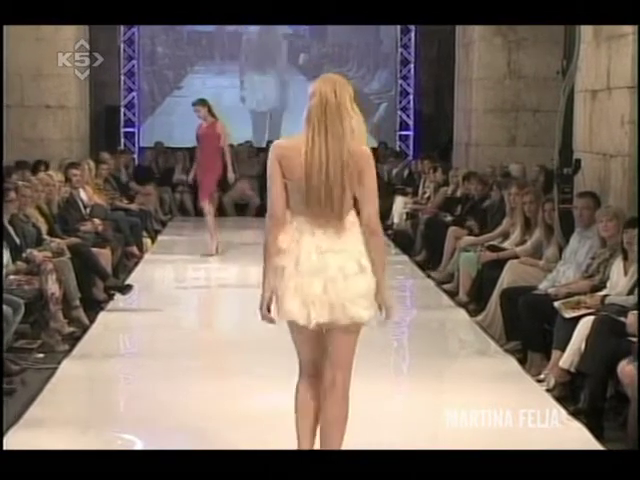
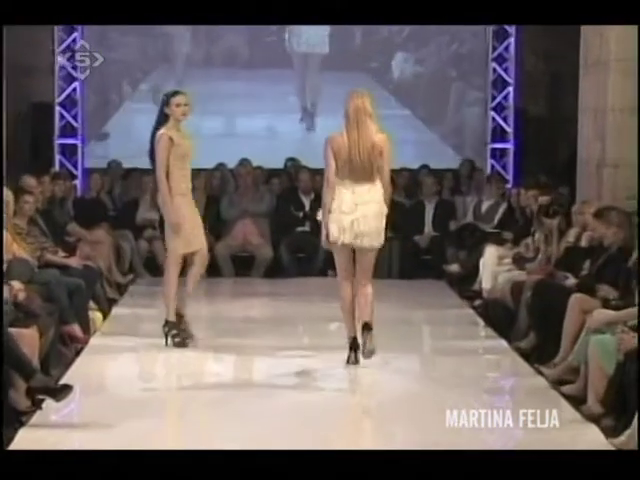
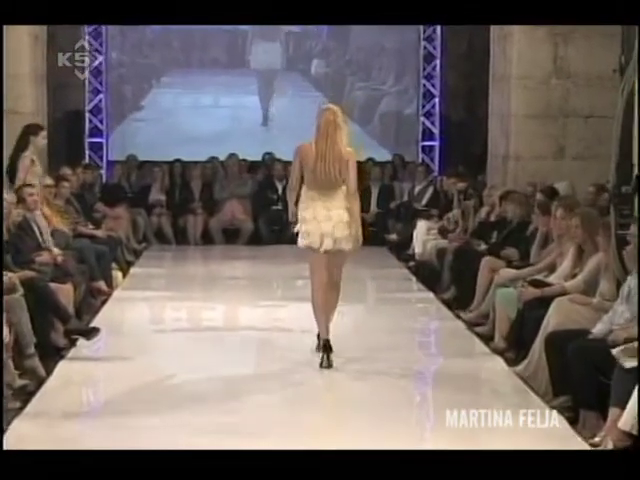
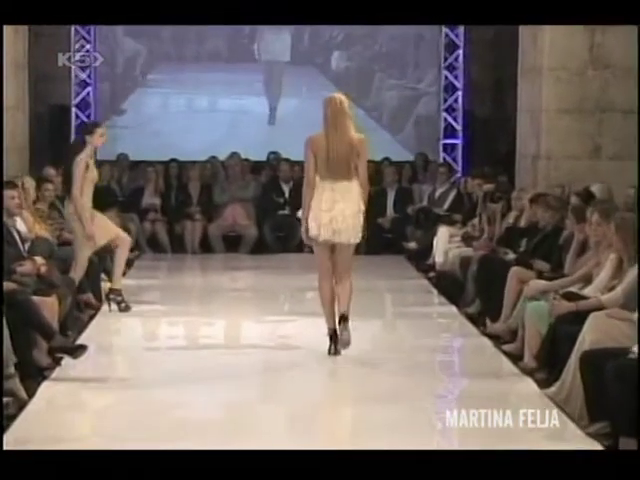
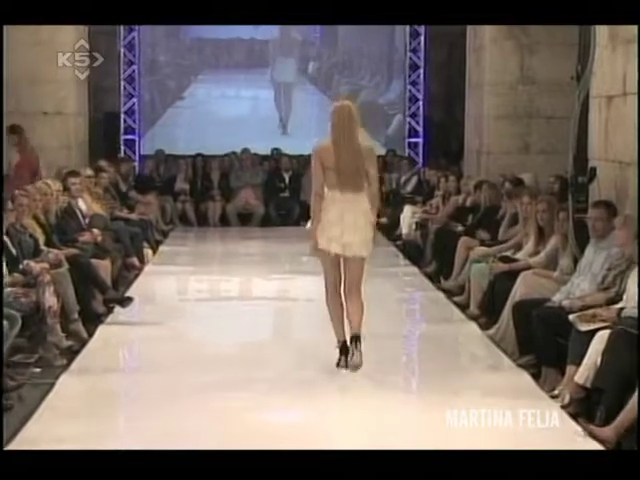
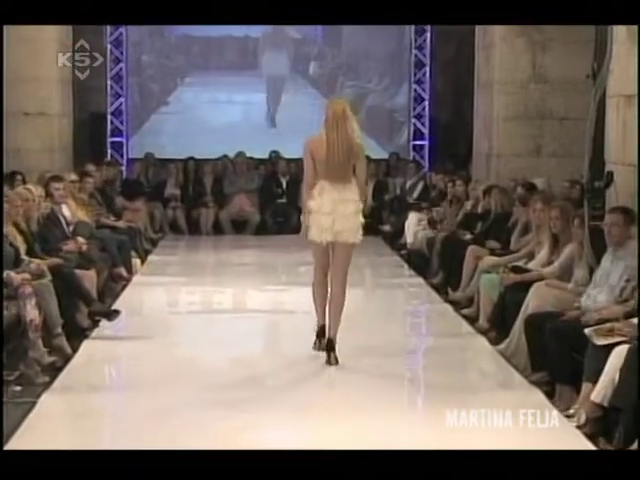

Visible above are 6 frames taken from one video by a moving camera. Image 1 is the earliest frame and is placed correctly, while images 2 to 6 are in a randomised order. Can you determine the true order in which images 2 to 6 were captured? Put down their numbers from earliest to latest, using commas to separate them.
5, 6, 3, 4, 2
